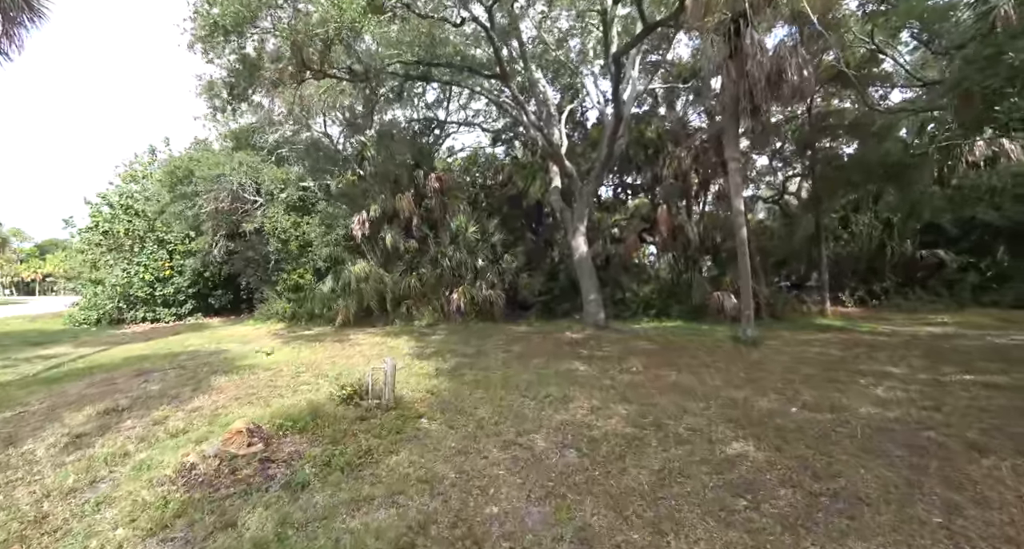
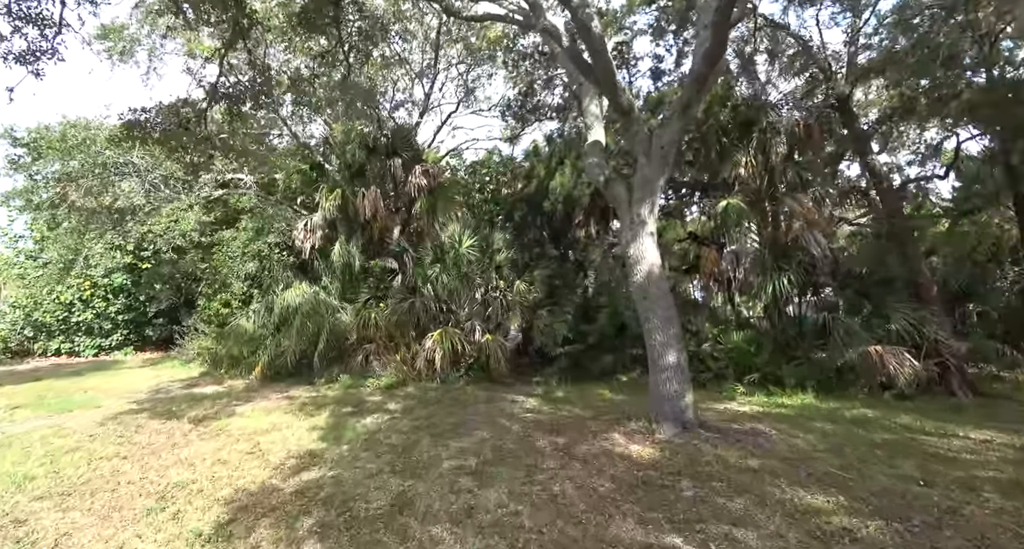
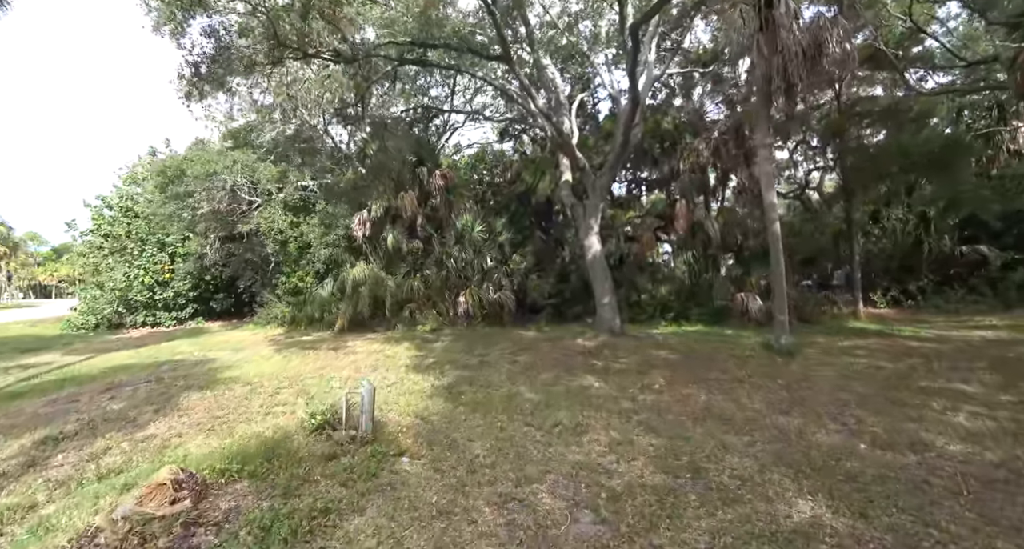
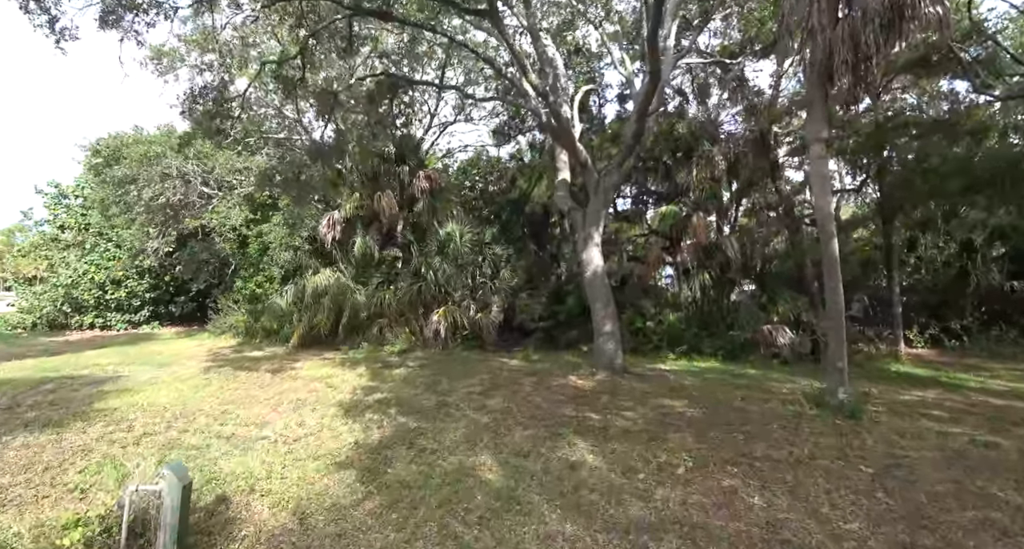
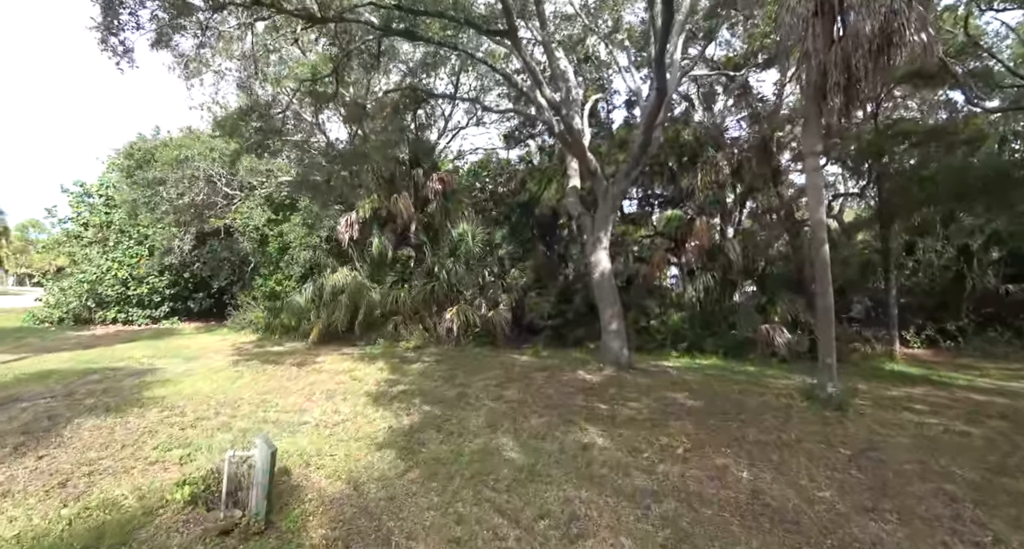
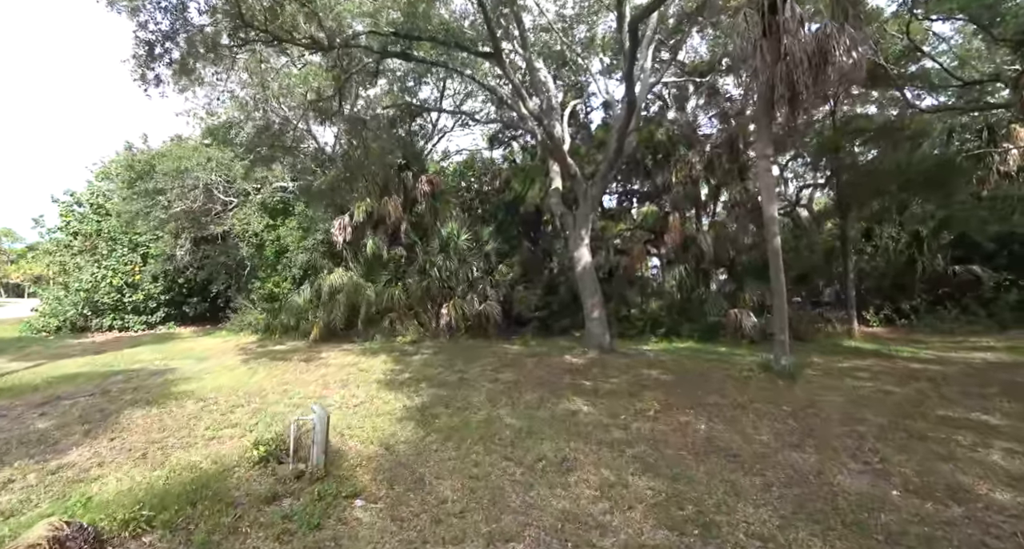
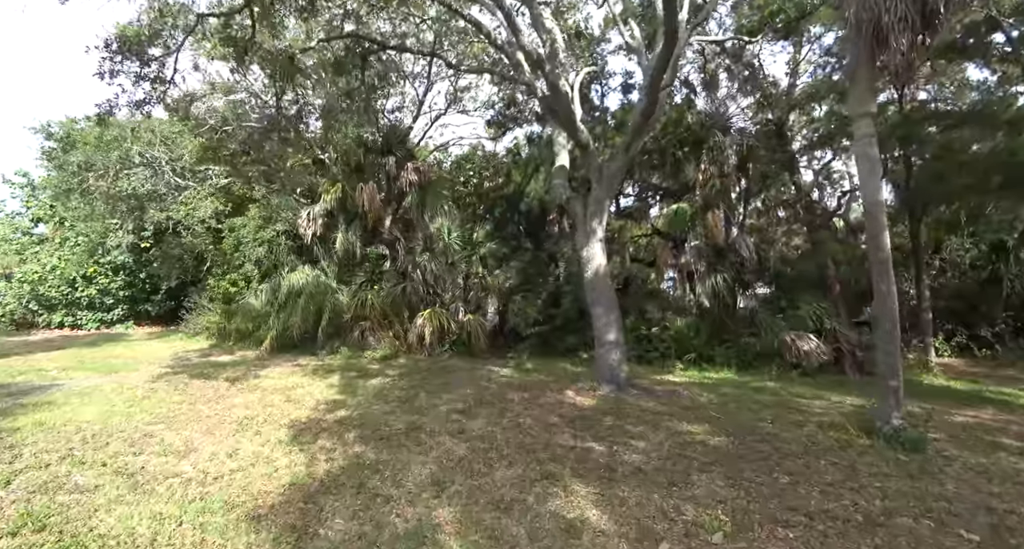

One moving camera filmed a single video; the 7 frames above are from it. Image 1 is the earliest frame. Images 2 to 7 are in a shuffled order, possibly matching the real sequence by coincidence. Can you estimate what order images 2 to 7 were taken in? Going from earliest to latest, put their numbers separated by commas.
3, 6, 5, 4, 7, 2
